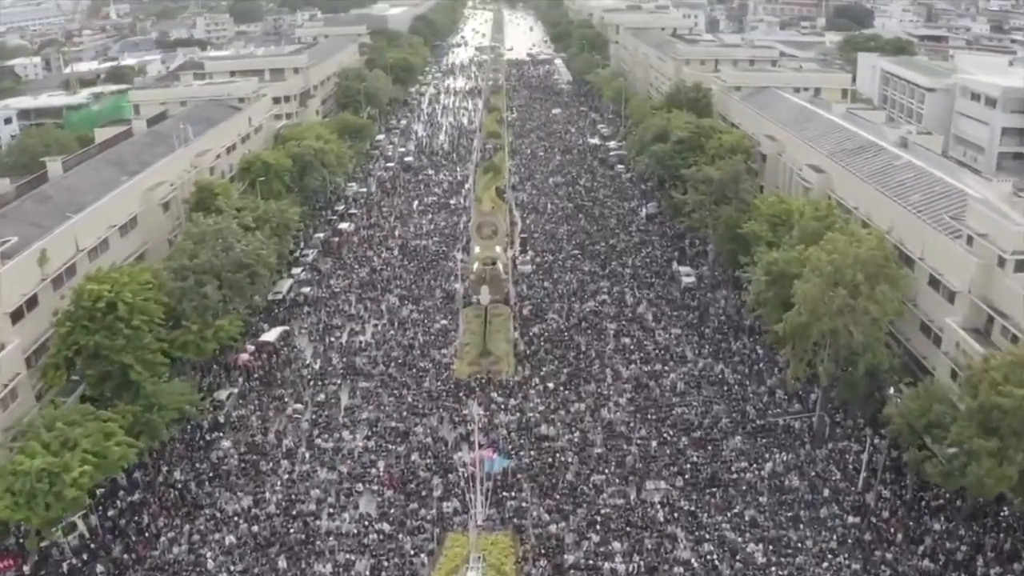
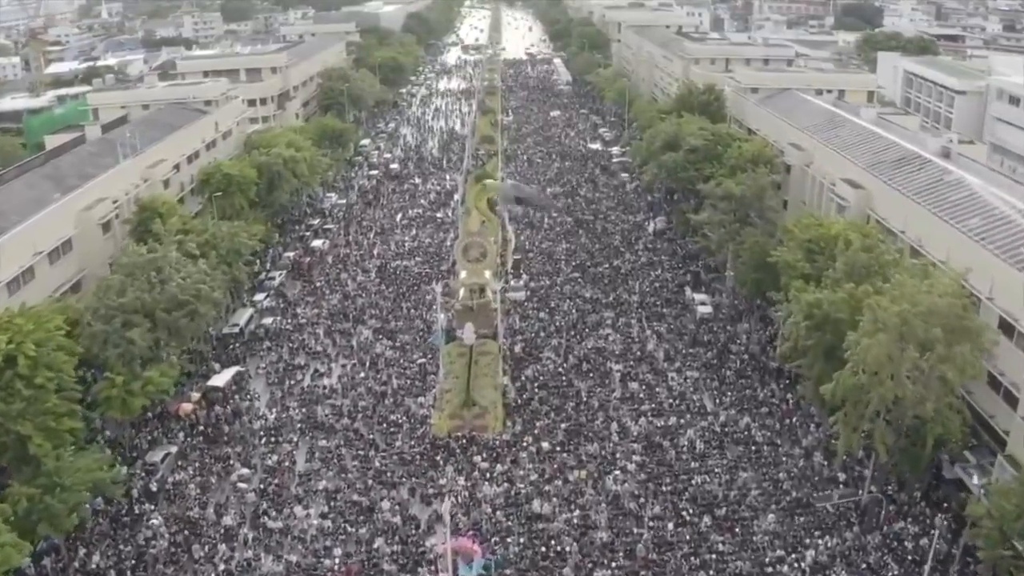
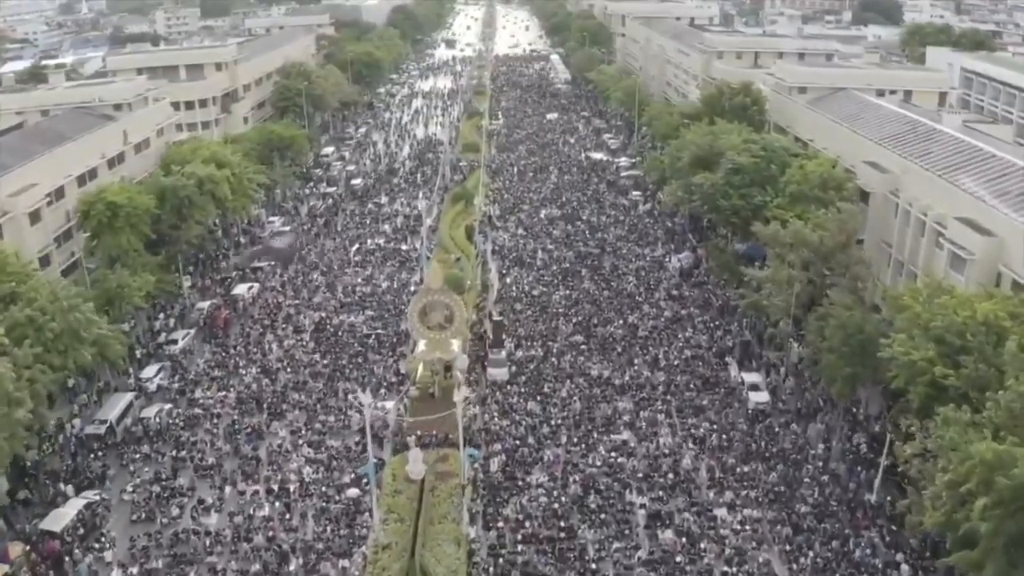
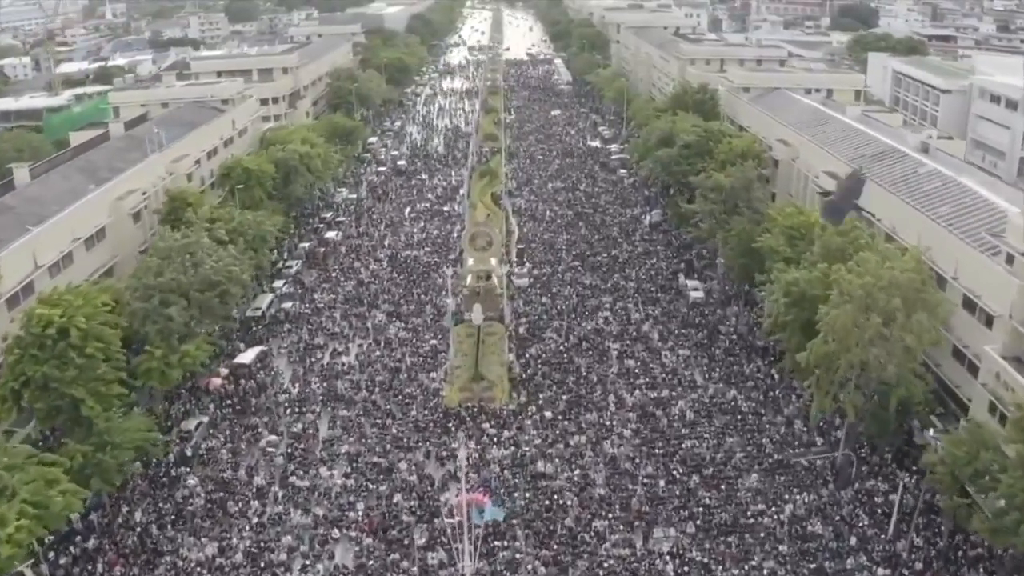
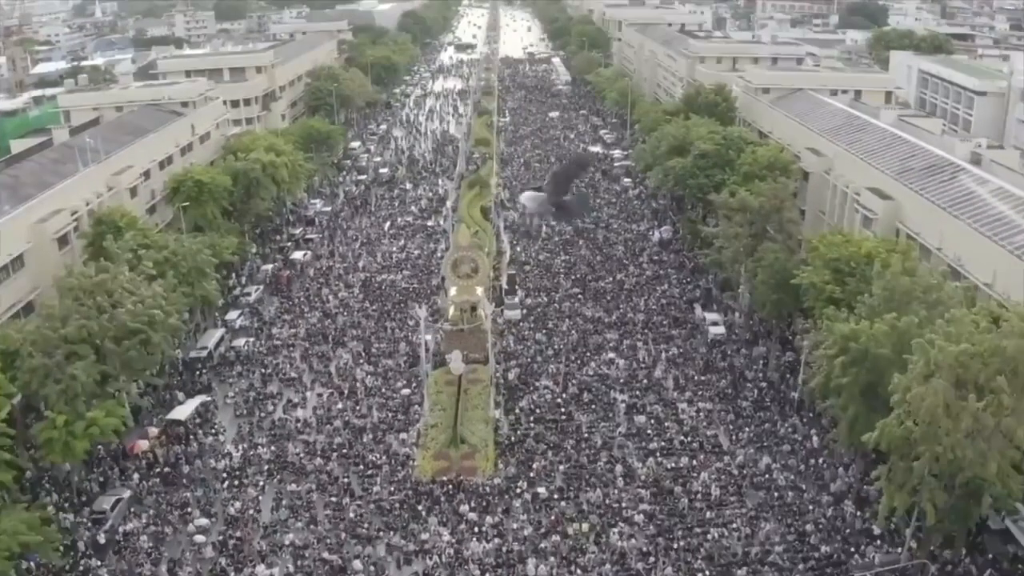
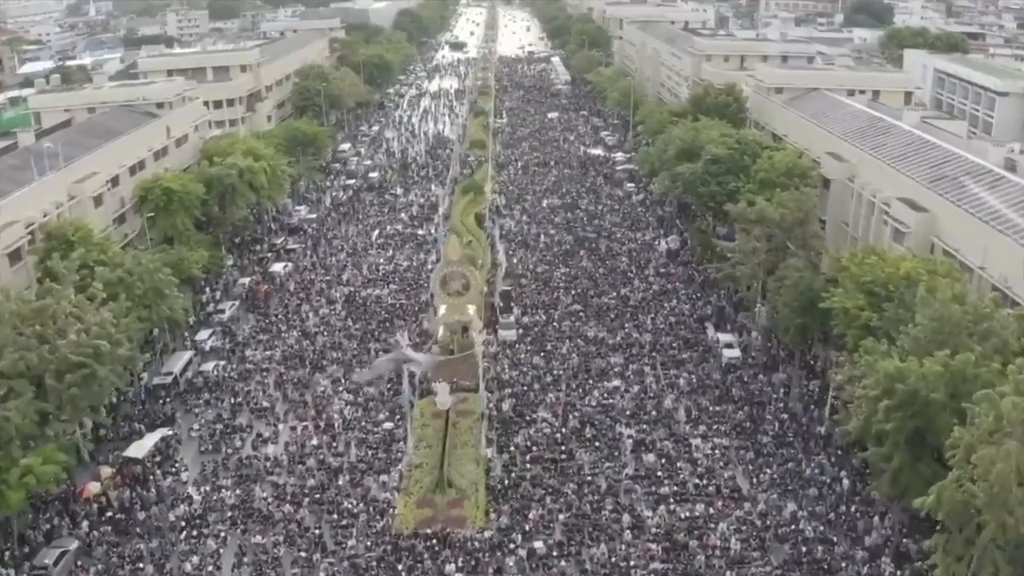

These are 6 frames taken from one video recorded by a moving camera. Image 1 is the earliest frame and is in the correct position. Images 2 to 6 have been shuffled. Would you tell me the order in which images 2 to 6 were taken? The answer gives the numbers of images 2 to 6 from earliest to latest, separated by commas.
4, 2, 5, 6, 3
